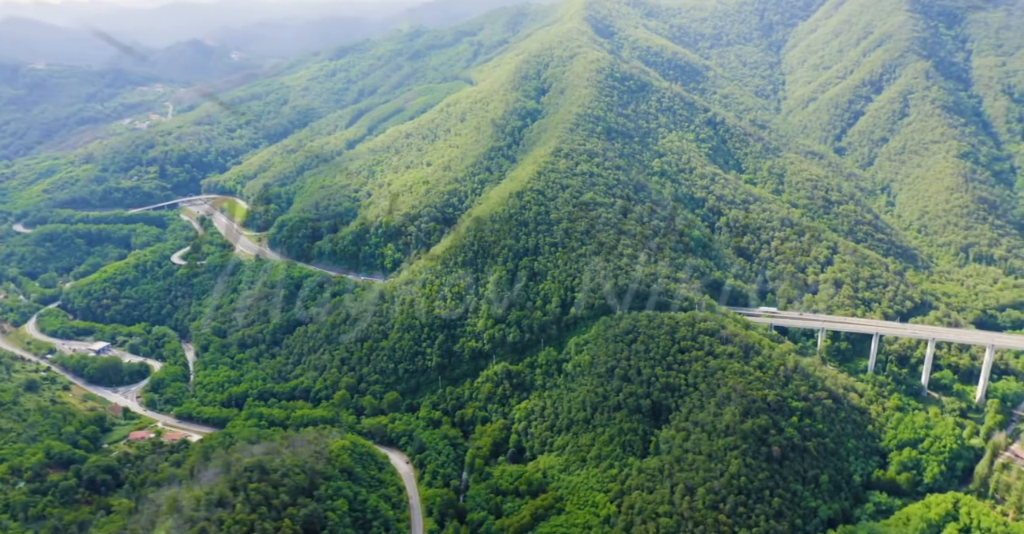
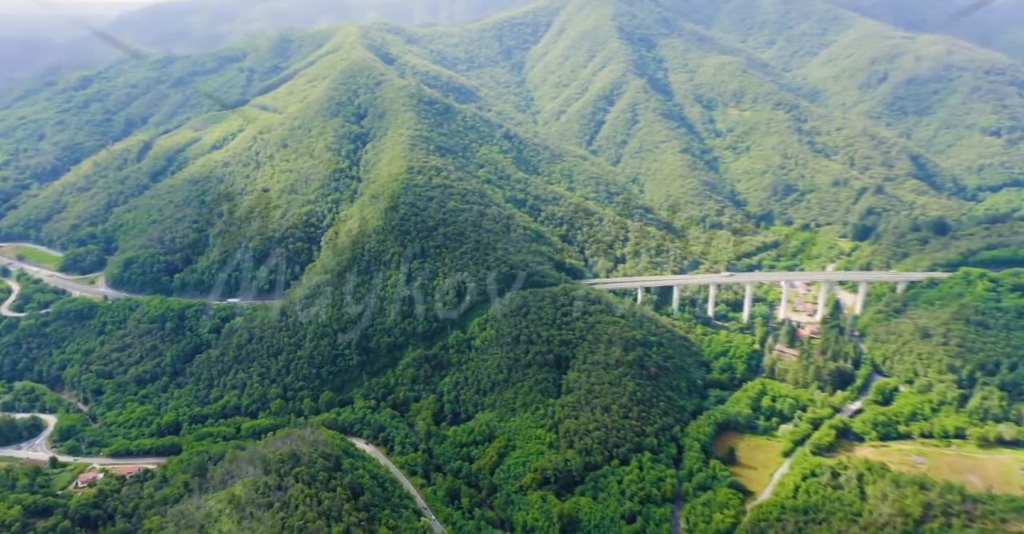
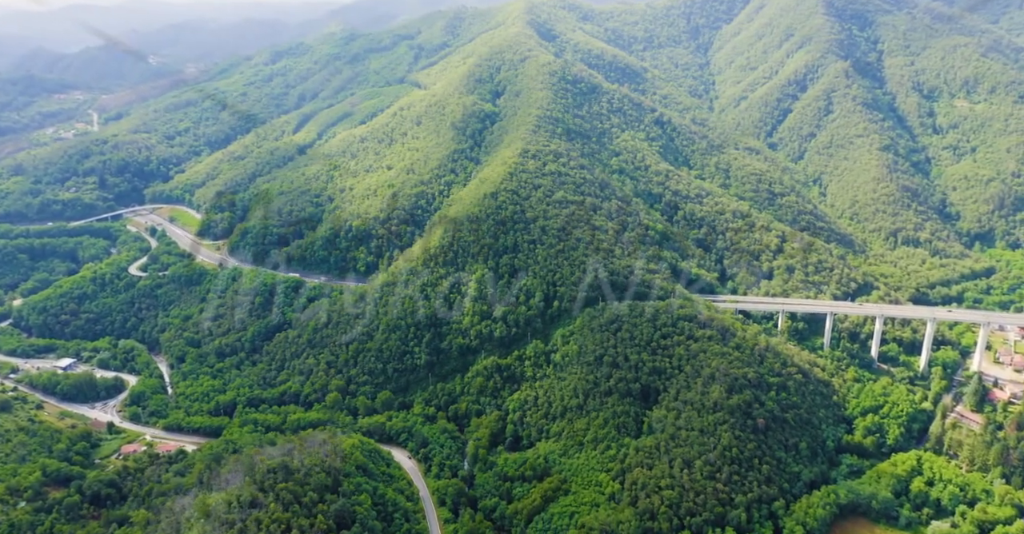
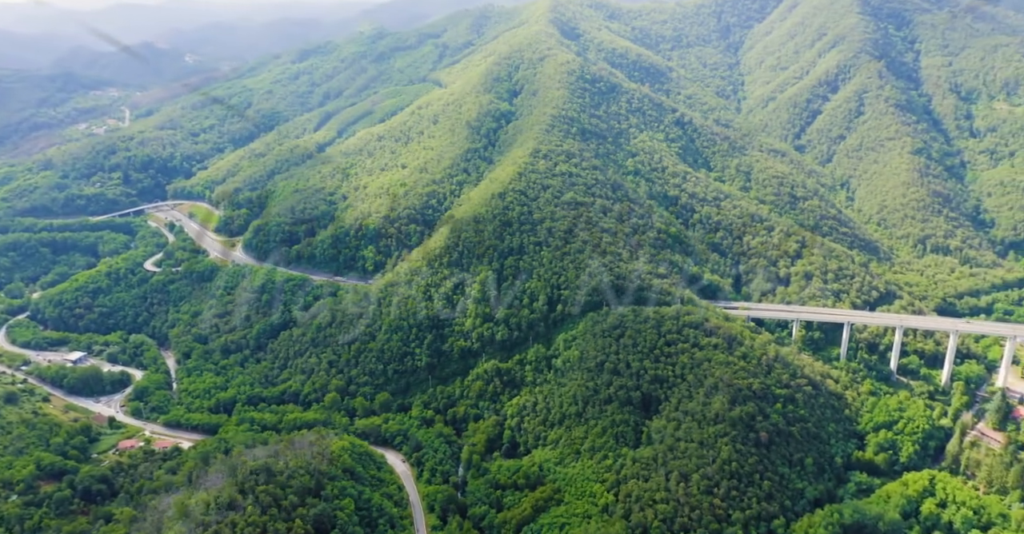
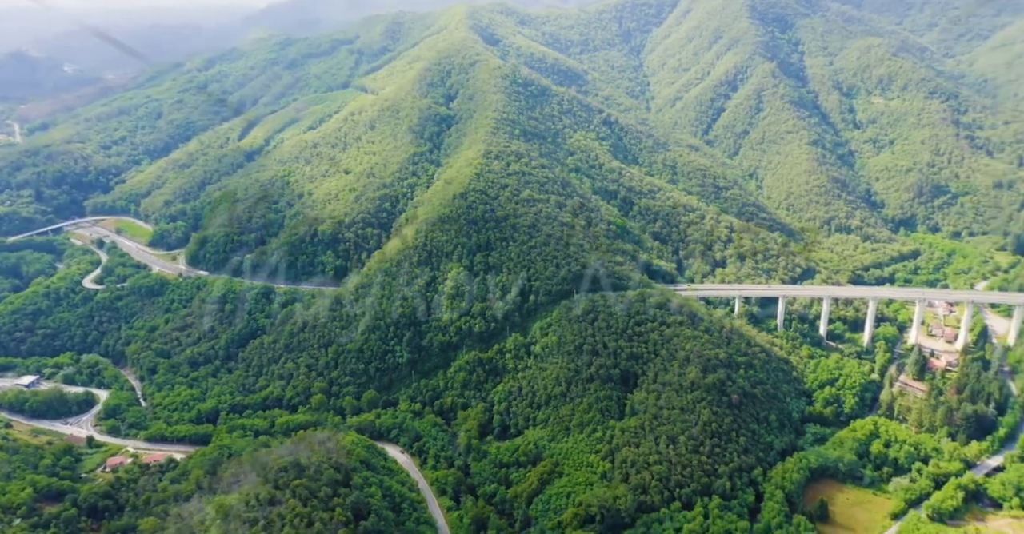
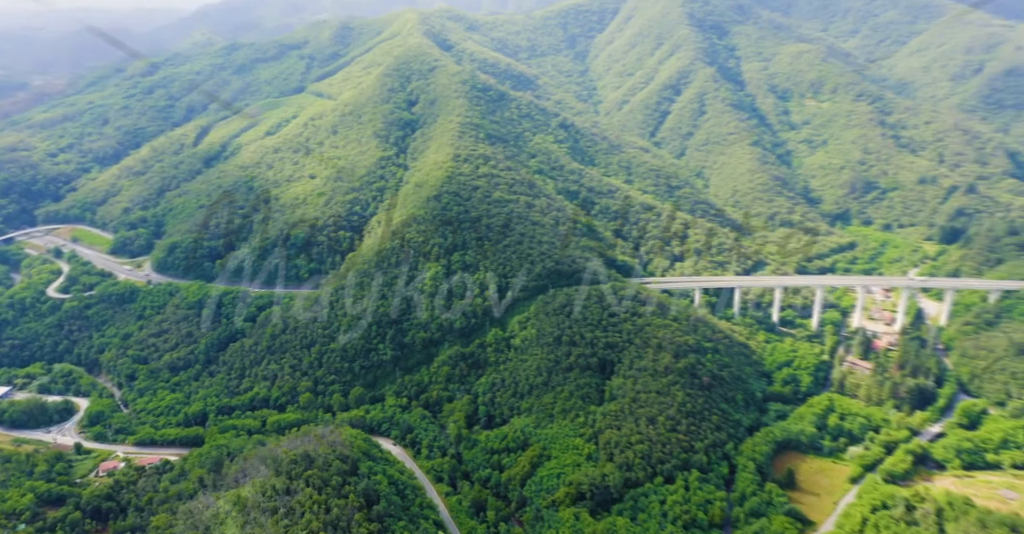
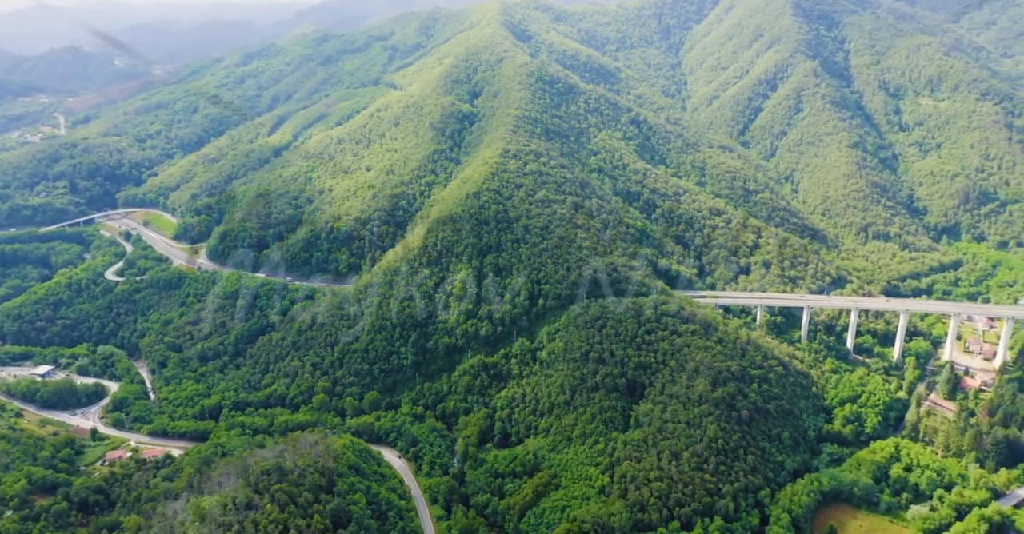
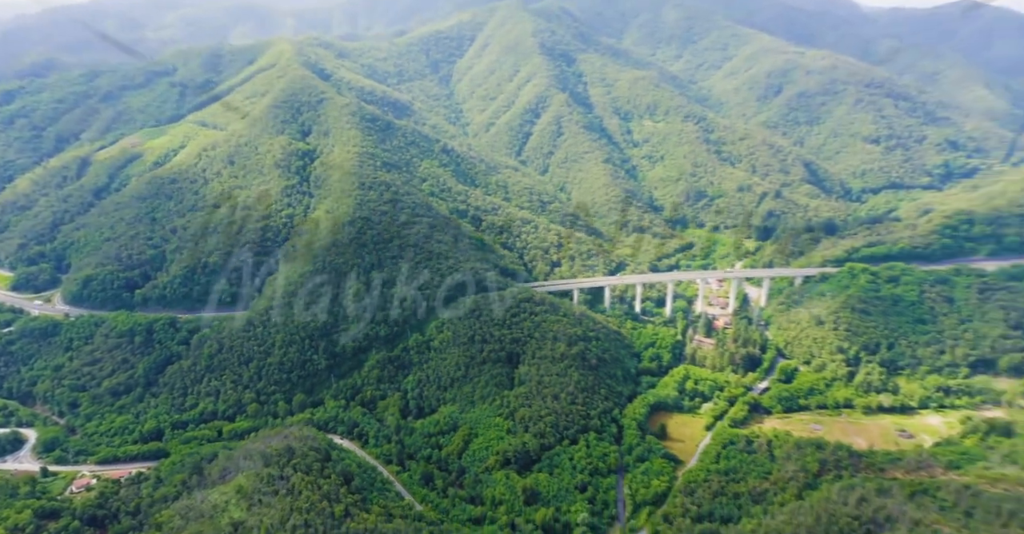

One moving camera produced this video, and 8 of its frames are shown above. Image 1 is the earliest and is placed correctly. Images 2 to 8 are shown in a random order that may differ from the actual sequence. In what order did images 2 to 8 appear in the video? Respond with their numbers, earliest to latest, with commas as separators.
4, 3, 7, 5, 6, 2, 8
